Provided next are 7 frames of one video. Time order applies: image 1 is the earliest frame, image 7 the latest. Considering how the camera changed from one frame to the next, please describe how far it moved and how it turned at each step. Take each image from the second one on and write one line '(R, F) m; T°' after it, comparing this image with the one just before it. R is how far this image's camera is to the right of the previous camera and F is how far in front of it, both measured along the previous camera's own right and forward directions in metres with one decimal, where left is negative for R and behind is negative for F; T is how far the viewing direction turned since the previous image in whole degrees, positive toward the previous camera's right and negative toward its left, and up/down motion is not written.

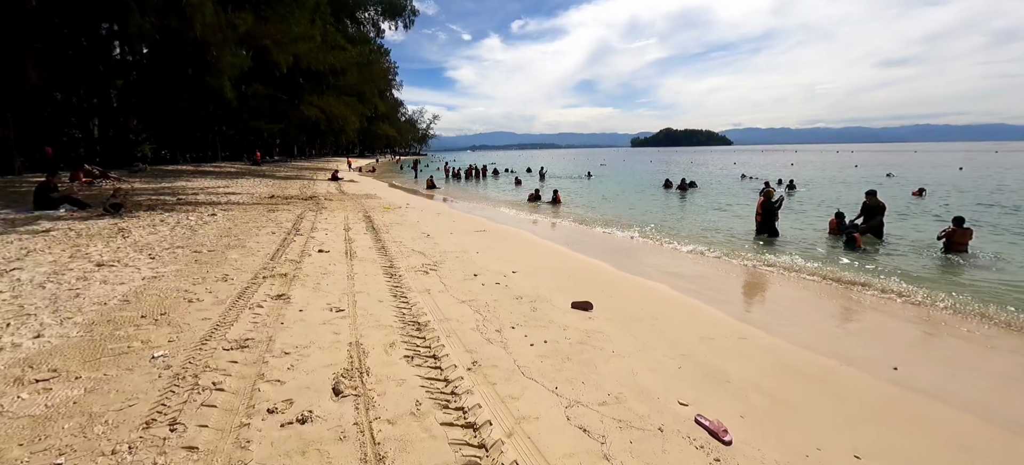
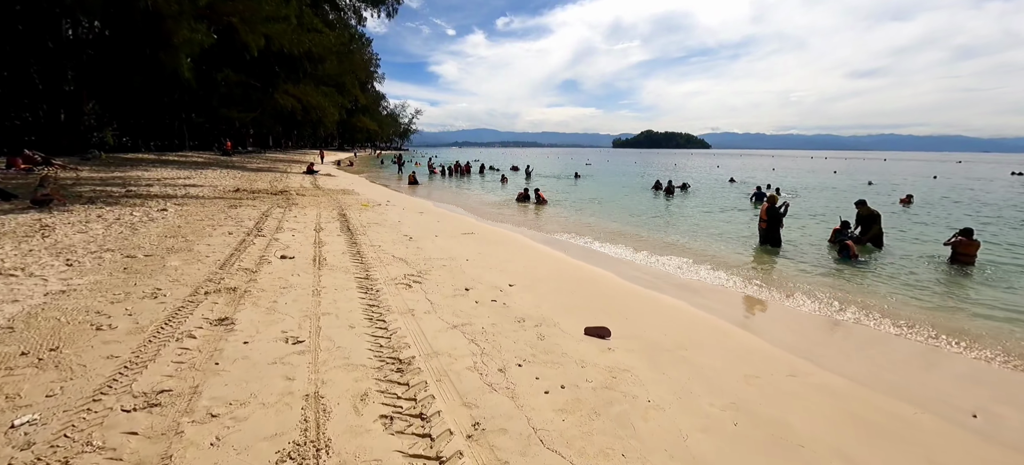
(-0.2, +0.9) m; +3°
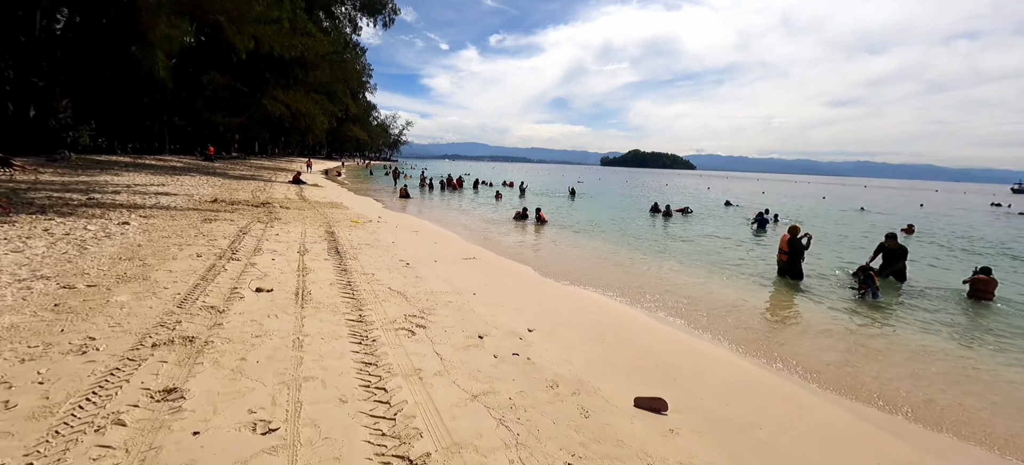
(-0.4, +0.9) m; +2°
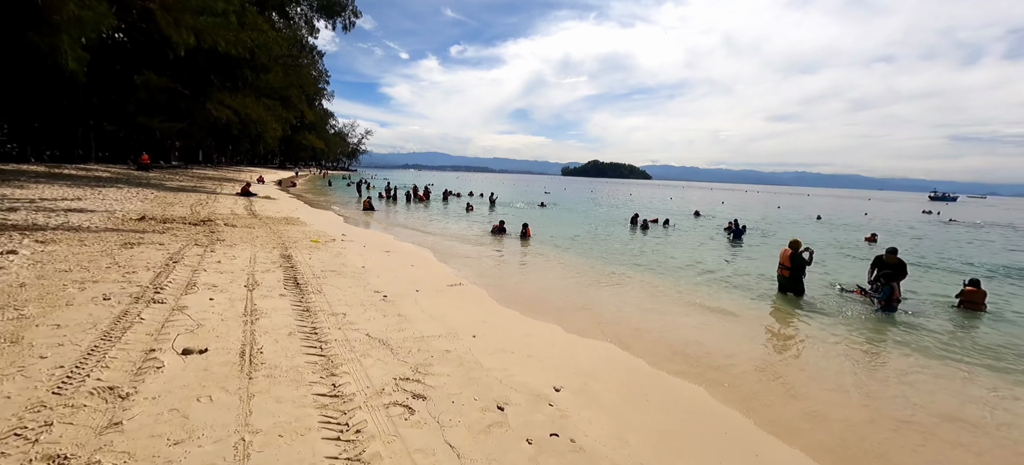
(-0.6, +1.1) m; +5°
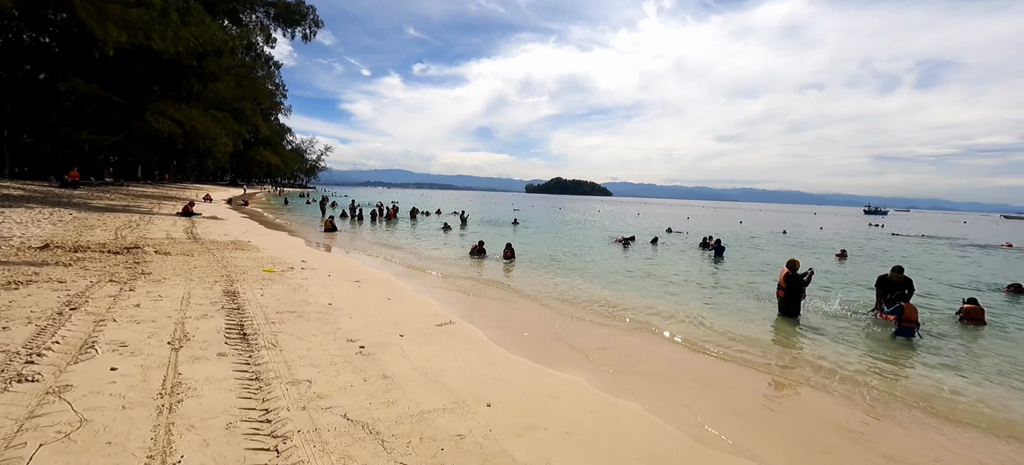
(-0.6, +1.2) m; +5°
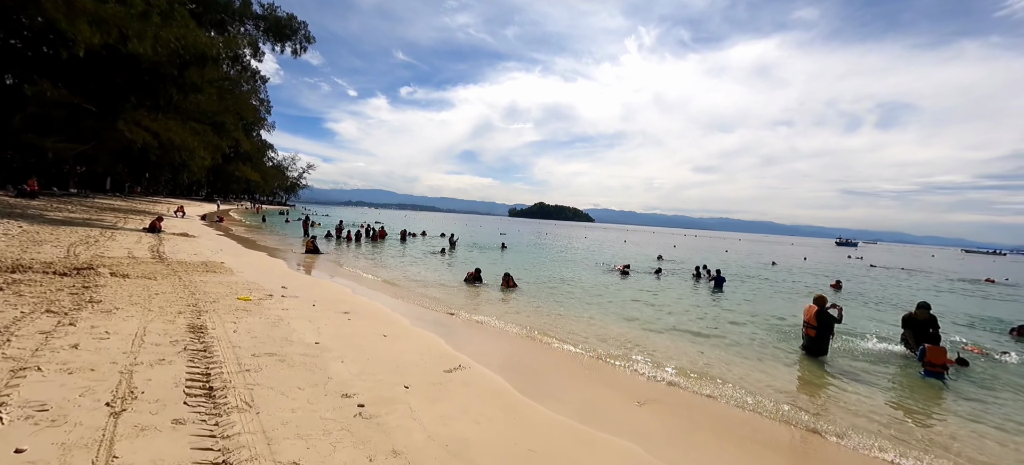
(-0.6, +0.8) m; +2°
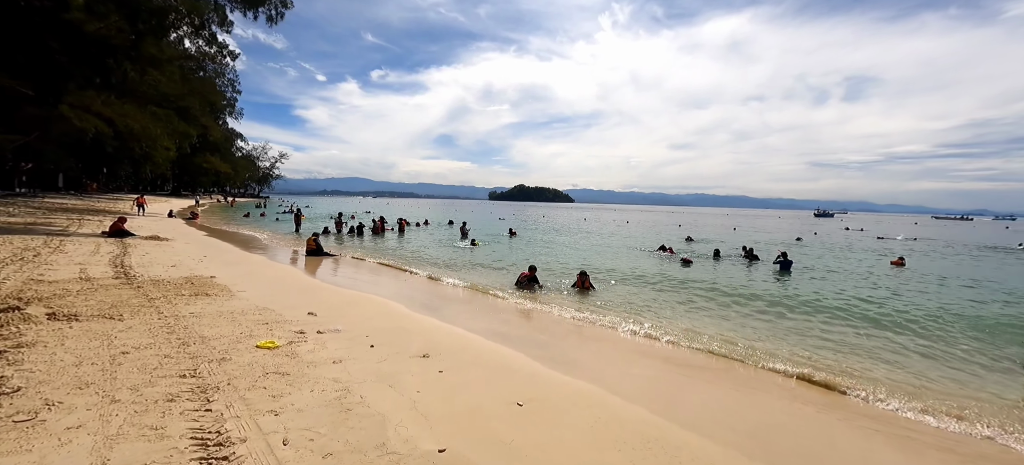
(-2.2, +2.7) m; +3°
